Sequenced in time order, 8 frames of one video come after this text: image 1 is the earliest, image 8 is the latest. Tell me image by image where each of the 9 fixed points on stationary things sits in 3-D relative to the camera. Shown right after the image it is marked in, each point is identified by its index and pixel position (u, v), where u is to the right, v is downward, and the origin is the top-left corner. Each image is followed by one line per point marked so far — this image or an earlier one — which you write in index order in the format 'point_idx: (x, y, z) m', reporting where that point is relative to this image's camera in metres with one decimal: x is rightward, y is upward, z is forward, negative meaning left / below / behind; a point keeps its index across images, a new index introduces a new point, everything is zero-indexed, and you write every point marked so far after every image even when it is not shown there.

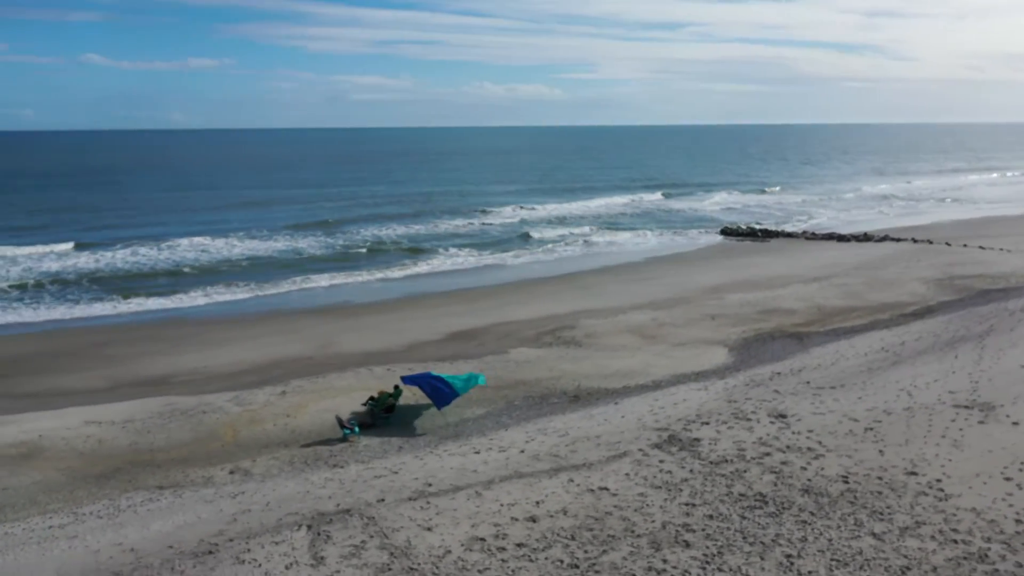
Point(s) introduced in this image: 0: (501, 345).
0: (-0.3, -1.3, +19.6) m
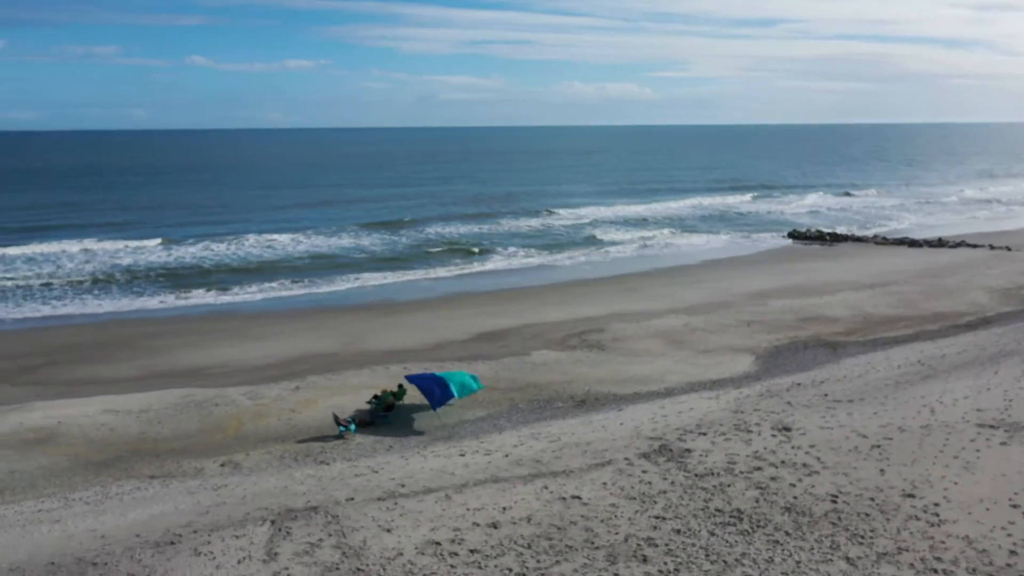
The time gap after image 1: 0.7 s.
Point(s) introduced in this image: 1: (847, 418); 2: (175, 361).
0: (+0.3, -1.4, +19.5) m
1: (+5.3, -2.1, +13.4) m
2: (-7.6, -1.7, +19.1) m
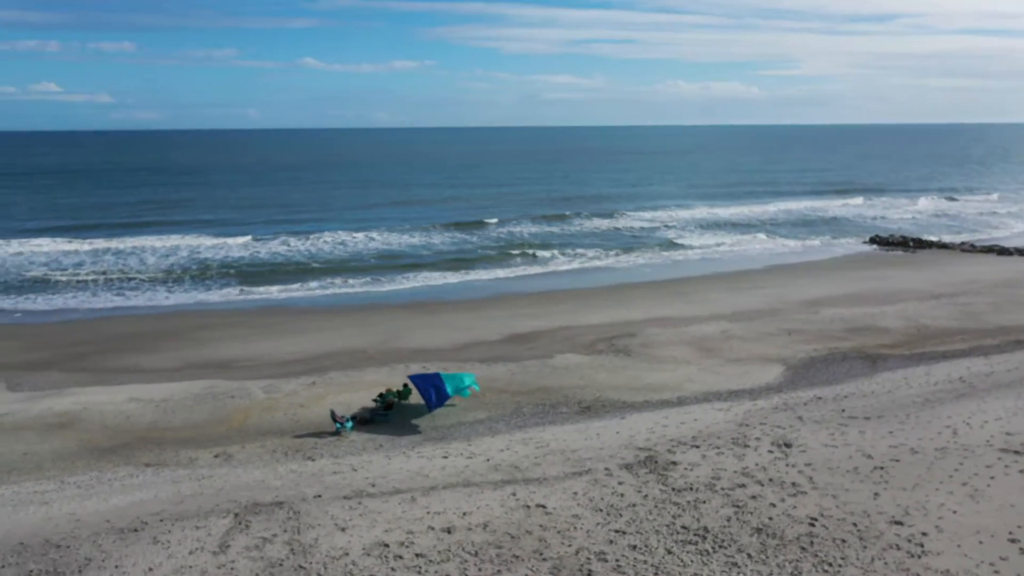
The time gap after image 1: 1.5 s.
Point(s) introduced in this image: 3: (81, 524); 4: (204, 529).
0: (+0.9, -1.4, +19.3) m
1: (+5.2, -2.2, +12.7) m
2: (-7.0, -1.5, +19.8) m
3: (-5.2, -2.8, +10.1) m
4: (-3.6, -2.8, +9.8) m
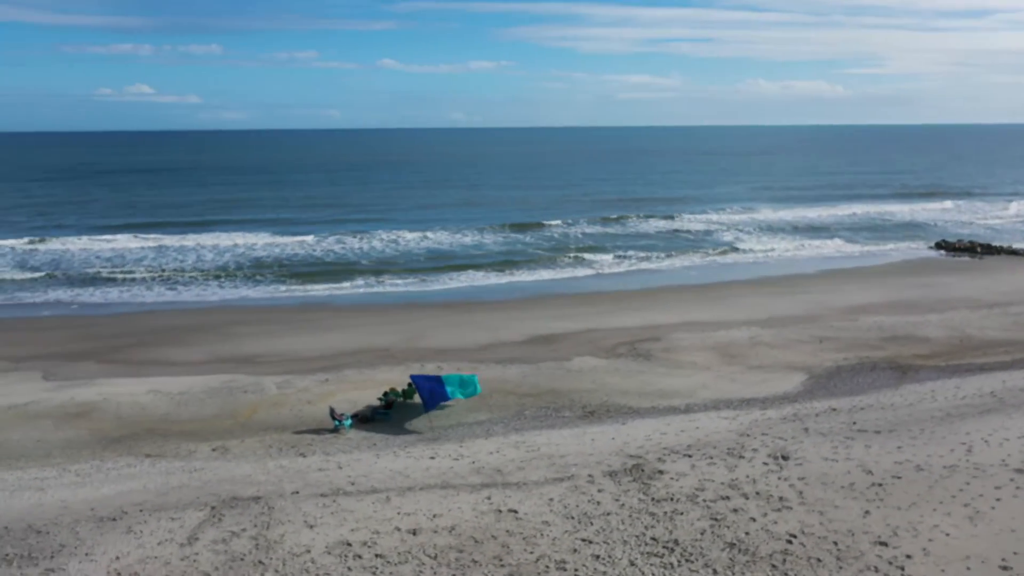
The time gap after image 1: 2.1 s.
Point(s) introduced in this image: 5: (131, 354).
0: (+1.3, -1.4, +19.0) m
1: (+5.0, -2.3, +12.1) m
2: (-6.5, -1.4, +20.3) m
3: (-5.5, -2.7, +10.5) m
4: (-4.0, -2.8, +10.0) m
5: (-9.0, -1.5, +20.0) m
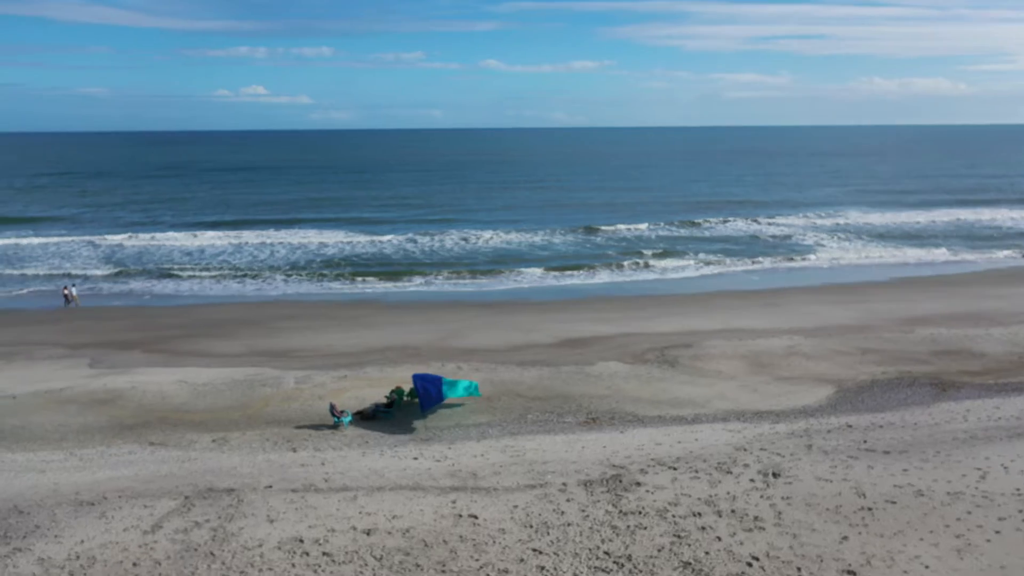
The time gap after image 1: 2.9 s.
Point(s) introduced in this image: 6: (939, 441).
0: (+1.9, -1.5, +18.7) m
1: (+4.7, -2.5, +11.4) m
2: (-5.8, -1.3, +20.8) m
3: (-5.9, -2.7, +11.0) m
4: (-4.4, -2.7, +10.4) m
5: (-8.3, -1.4, +20.9) m
6: (+6.3, -2.3, +12.5) m
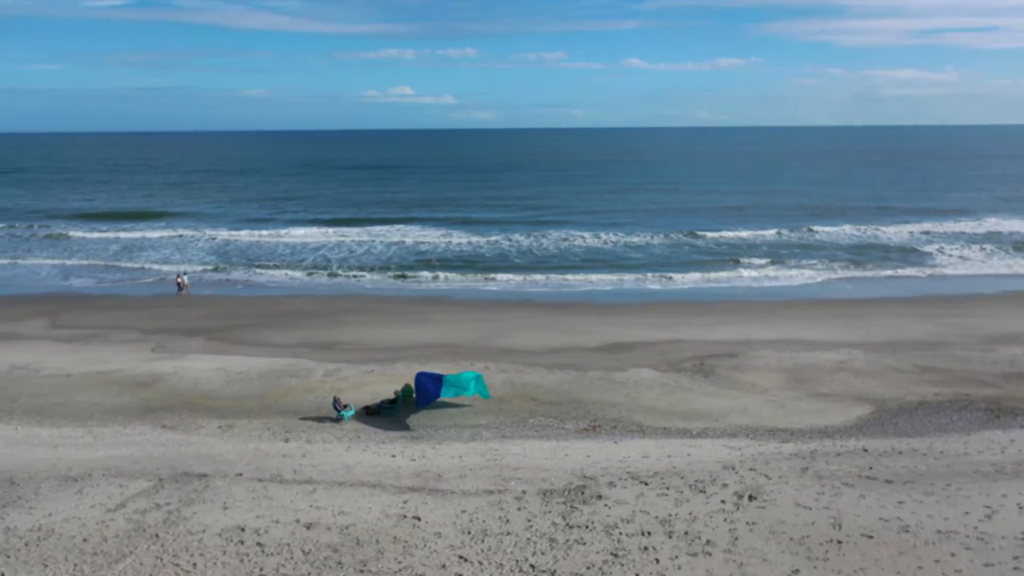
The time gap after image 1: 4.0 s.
0: (+2.6, -1.6, +18.1) m
1: (+4.2, -2.6, +10.5) m
2: (-4.6, -1.2, +21.4) m
3: (-6.4, -2.5, +11.7) m
4: (-5.0, -2.6, +10.9) m
5: (-7.1, -1.2, +21.9) m
6: (+5.9, -2.5, +11.3) m
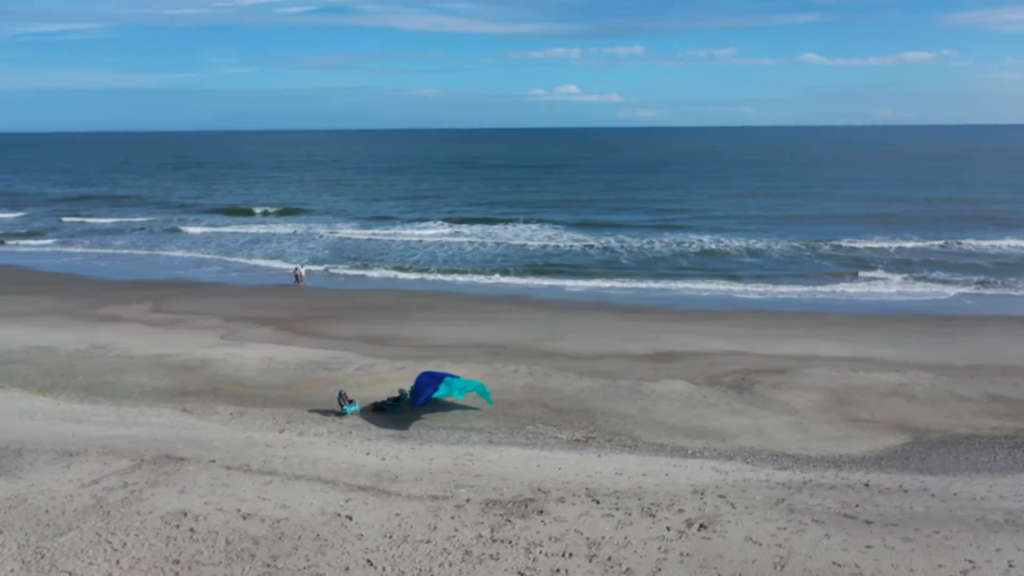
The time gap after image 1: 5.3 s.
0: (+3.2, -1.7, +17.3) m
1: (+3.3, -2.8, +9.5) m
2: (-3.2, -1.1, +21.9) m
3: (-6.8, -2.3, +12.7) m
4: (-5.6, -2.4, +11.6) m
5: (-5.5, -1.0, +22.8) m
6: (+5.2, -2.7, +10.0) m
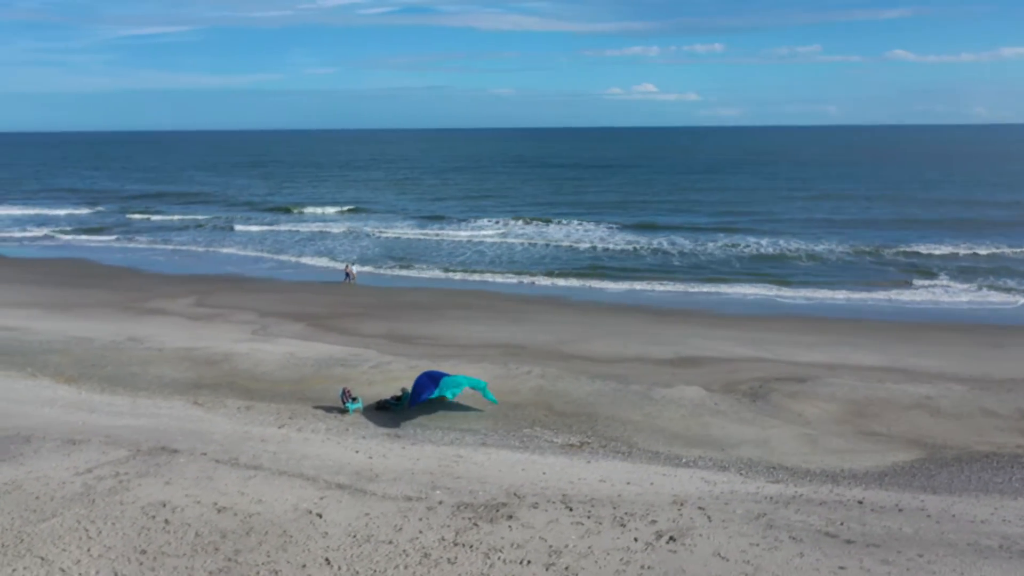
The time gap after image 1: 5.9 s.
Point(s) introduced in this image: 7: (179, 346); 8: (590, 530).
0: (+3.5, -1.8, +16.9) m
1: (+2.9, -2.9, +9.1) m
2: (-2.5, -1.1, +22.0) m
3: (-6.9, -2.2, +13.2) m
4: (-5.8, -2.4, +12.0) m
5: (-4.7, -0.9, +23.1) m
6: (+4.8, -2.8, +9.4) m
7: (-7.6, -1.3, +19.4) m
8: (+0.9, -2.8, +9.7) m
